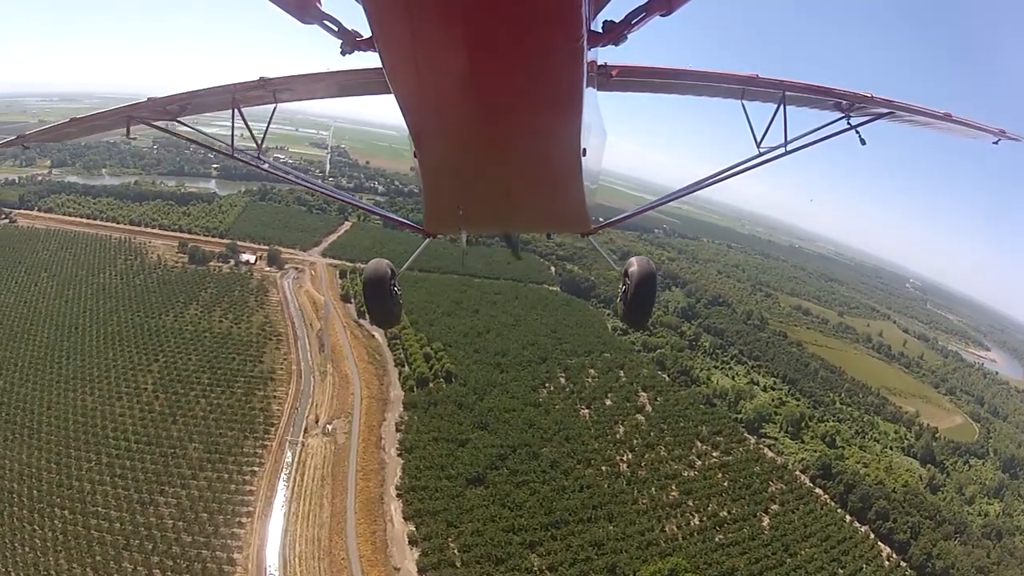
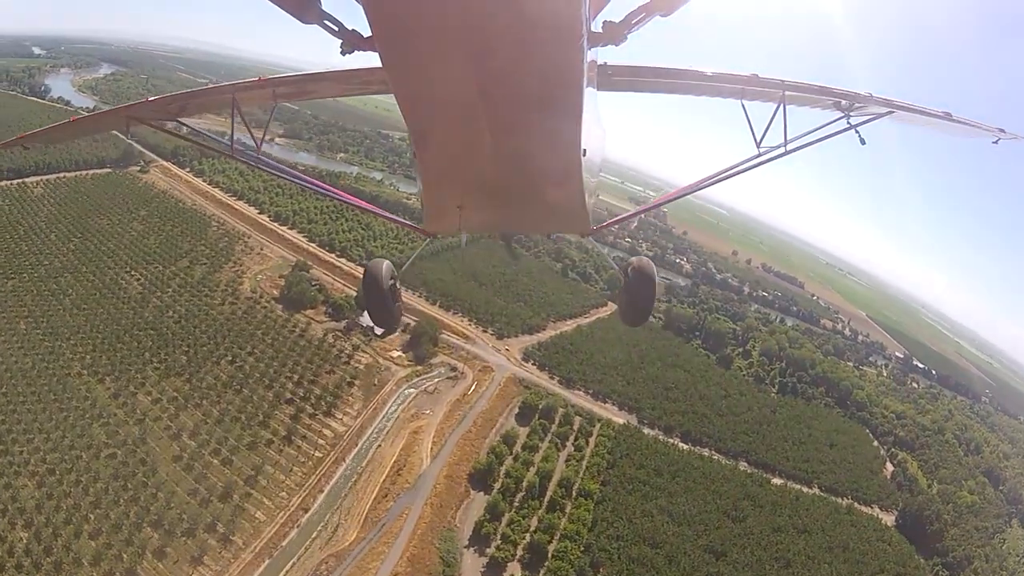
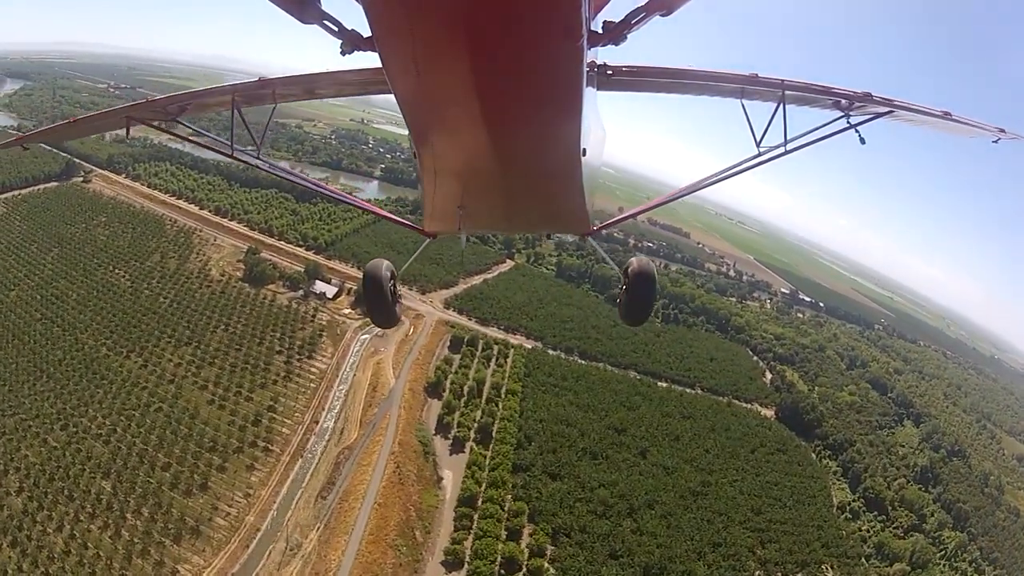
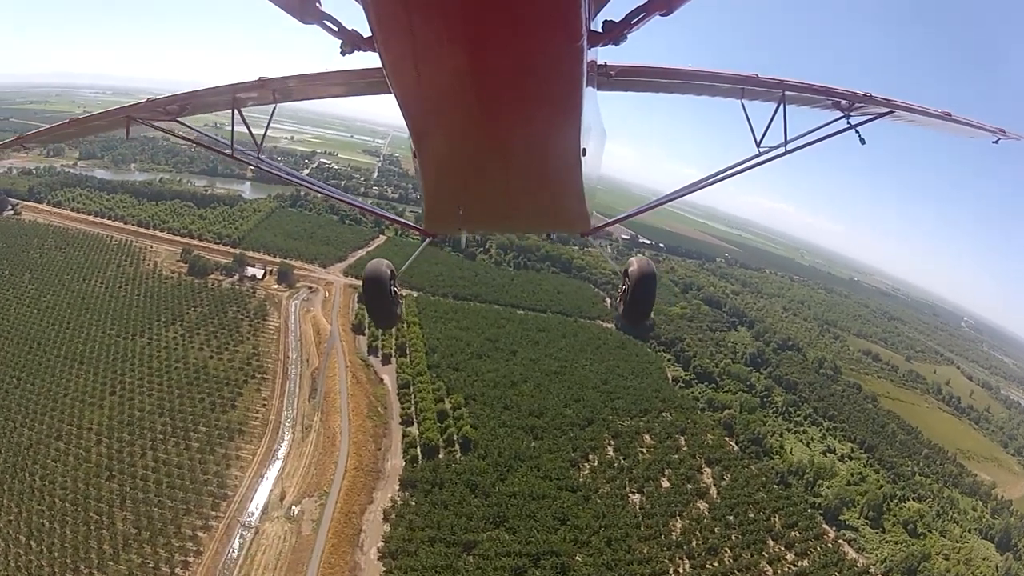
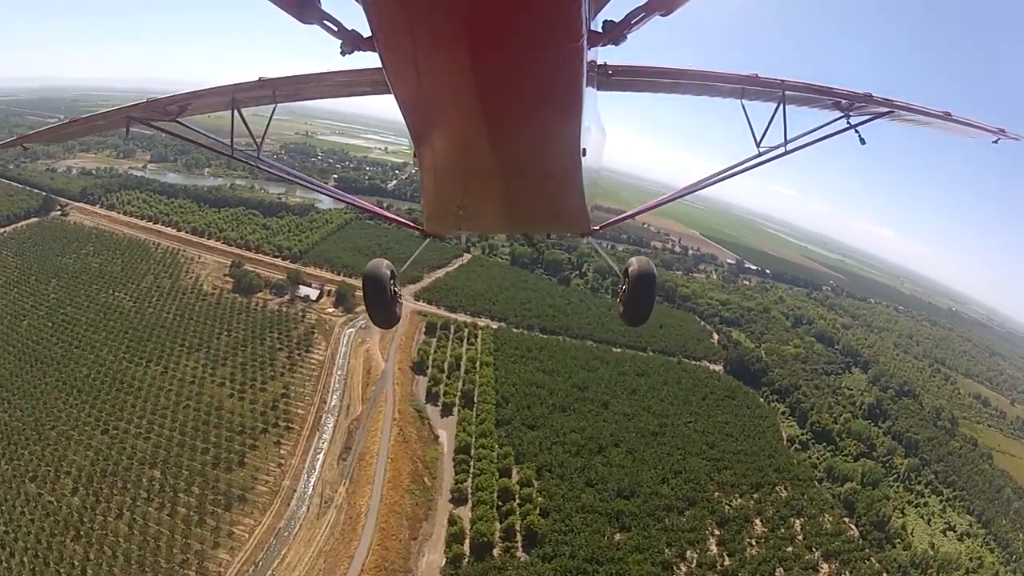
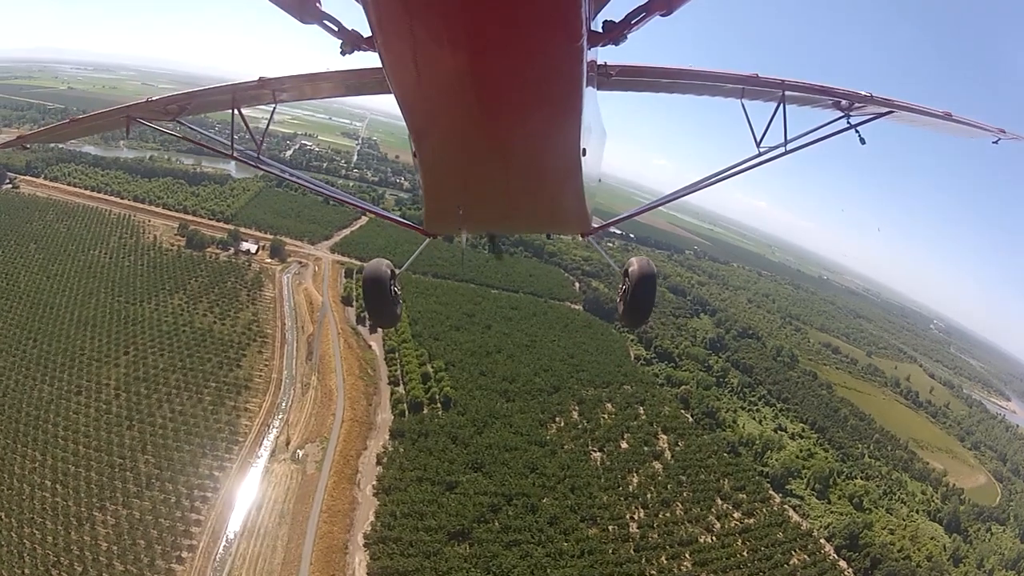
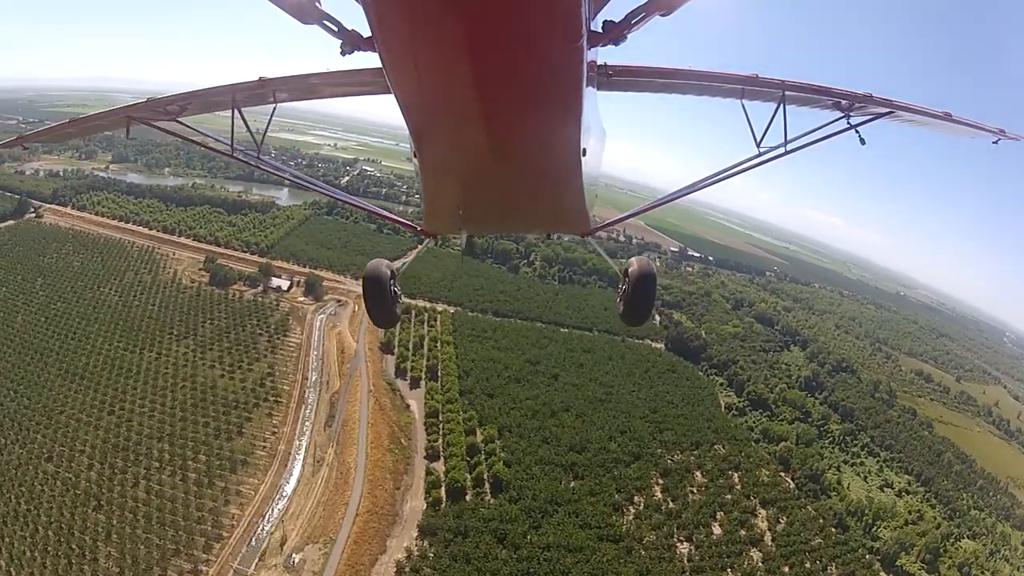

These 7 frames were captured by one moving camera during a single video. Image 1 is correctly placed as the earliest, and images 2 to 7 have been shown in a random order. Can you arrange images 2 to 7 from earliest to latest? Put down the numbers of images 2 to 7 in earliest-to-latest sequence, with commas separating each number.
6, 4, 7, 5, 3, 2
